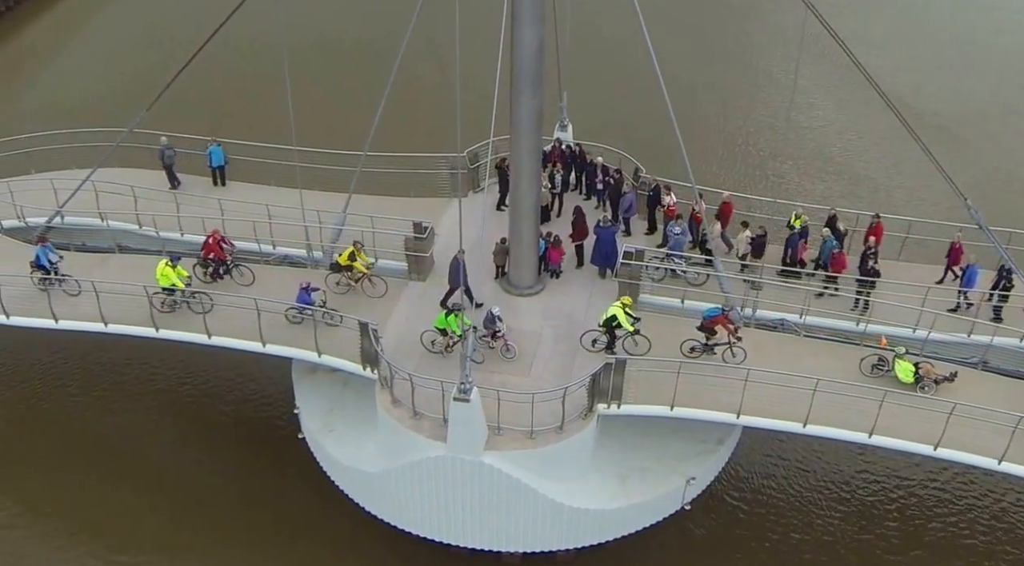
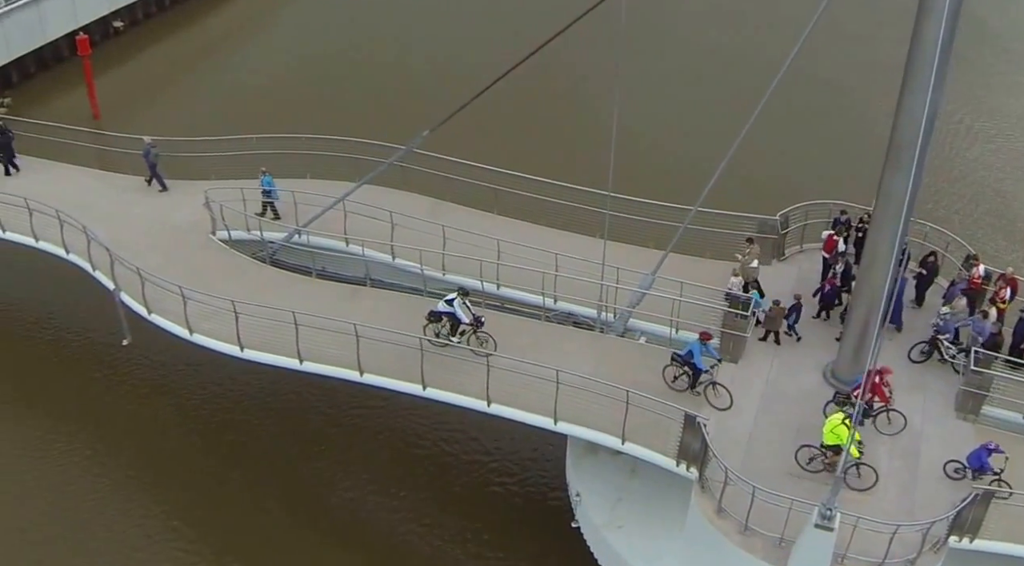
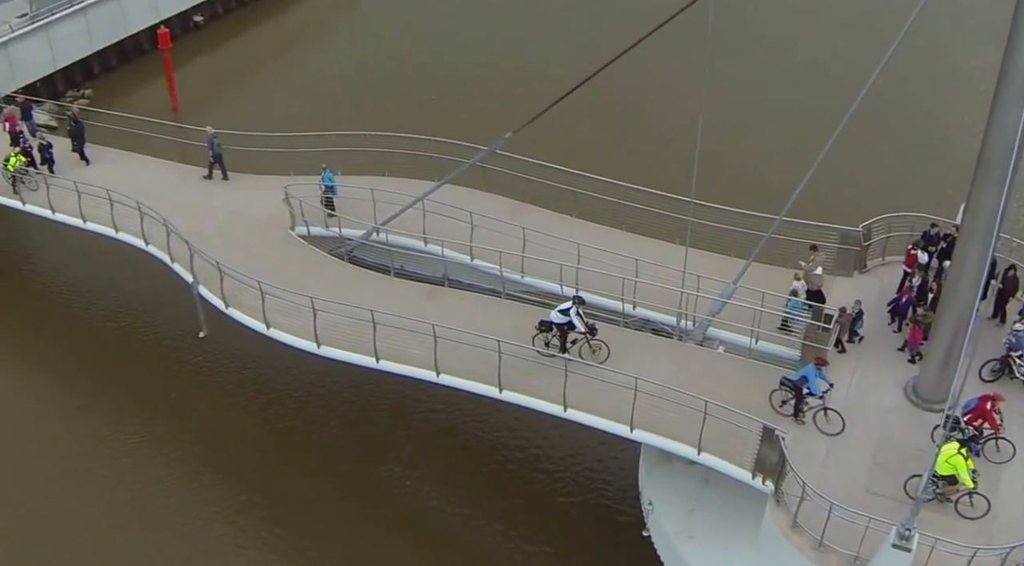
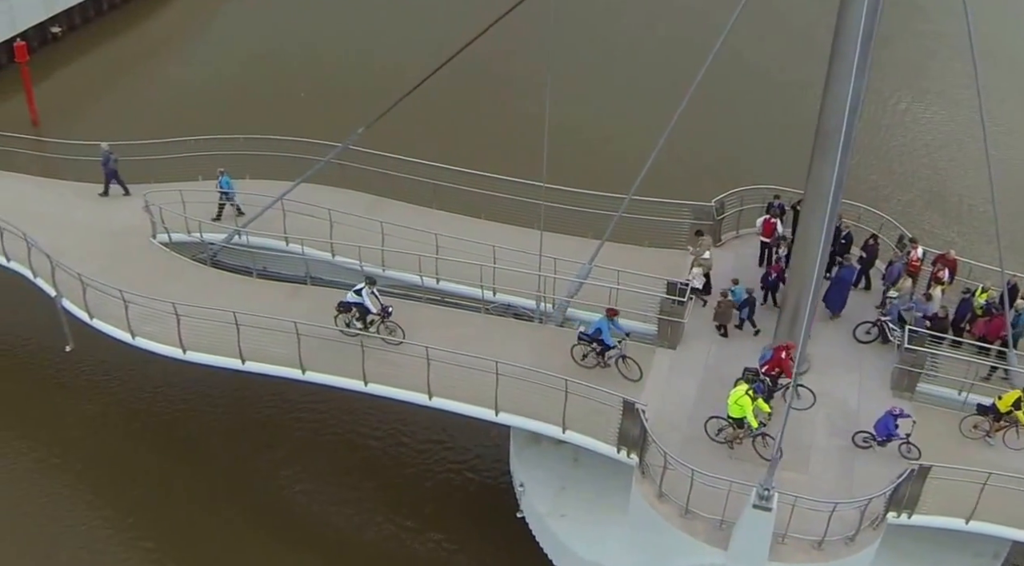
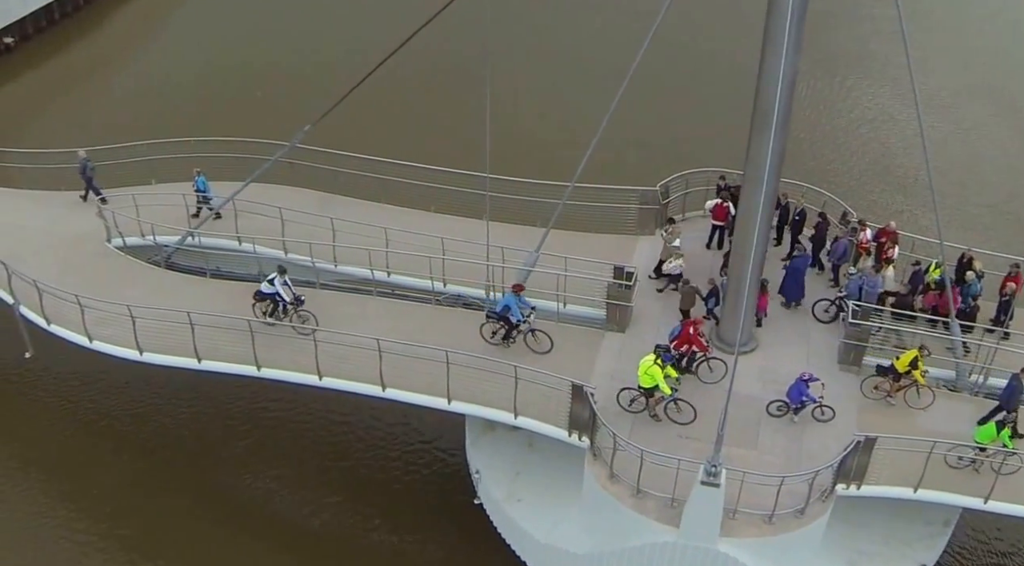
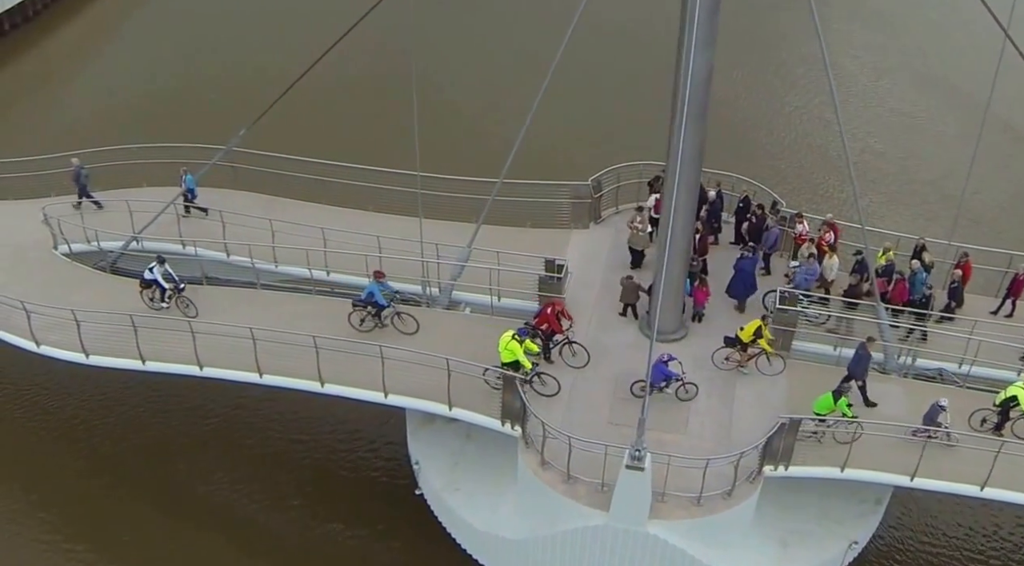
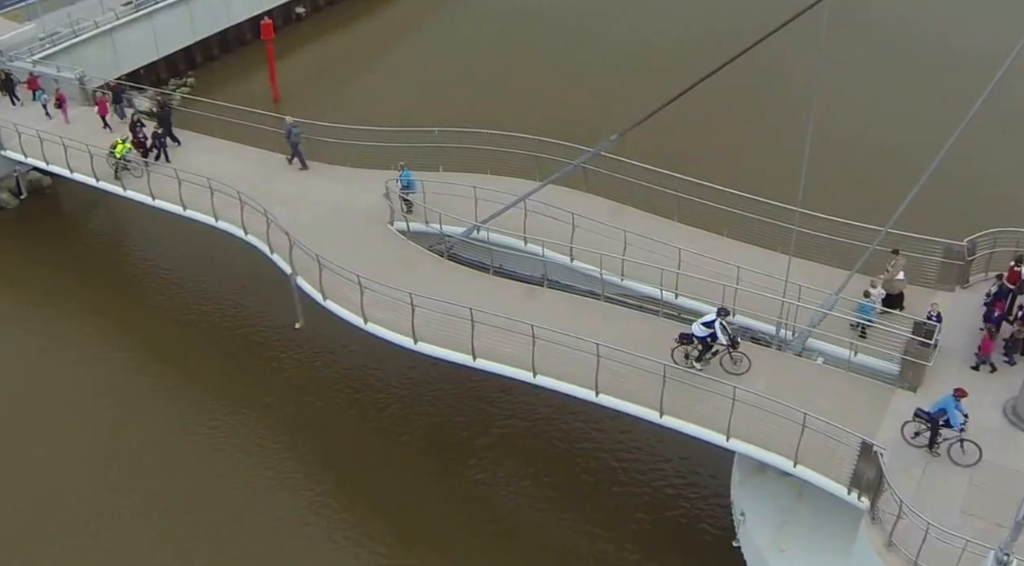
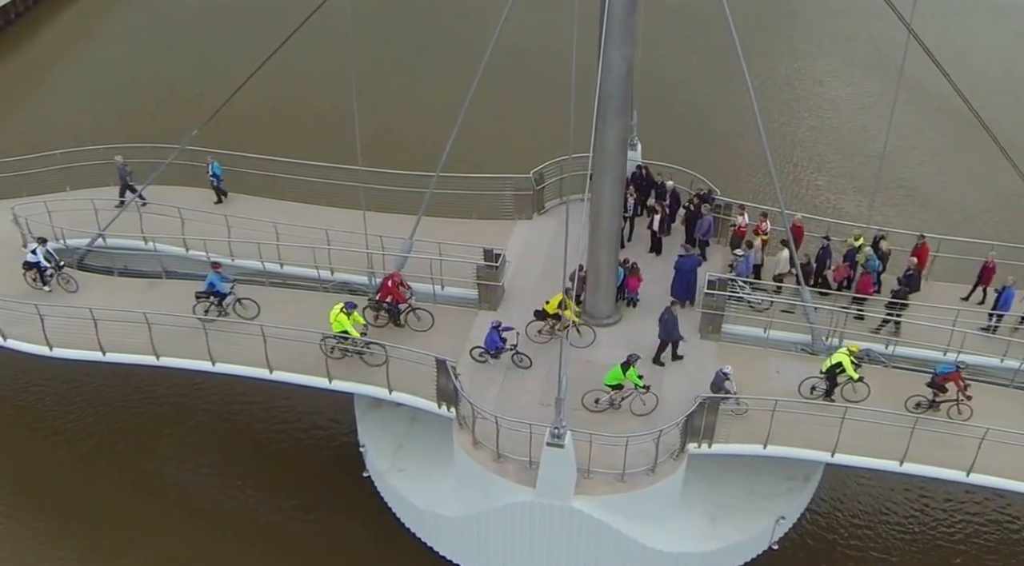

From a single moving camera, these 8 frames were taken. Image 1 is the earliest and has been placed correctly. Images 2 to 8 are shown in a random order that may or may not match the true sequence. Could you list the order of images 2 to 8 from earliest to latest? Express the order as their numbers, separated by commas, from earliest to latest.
8, 6, 5, 4, 2, 3, 7
